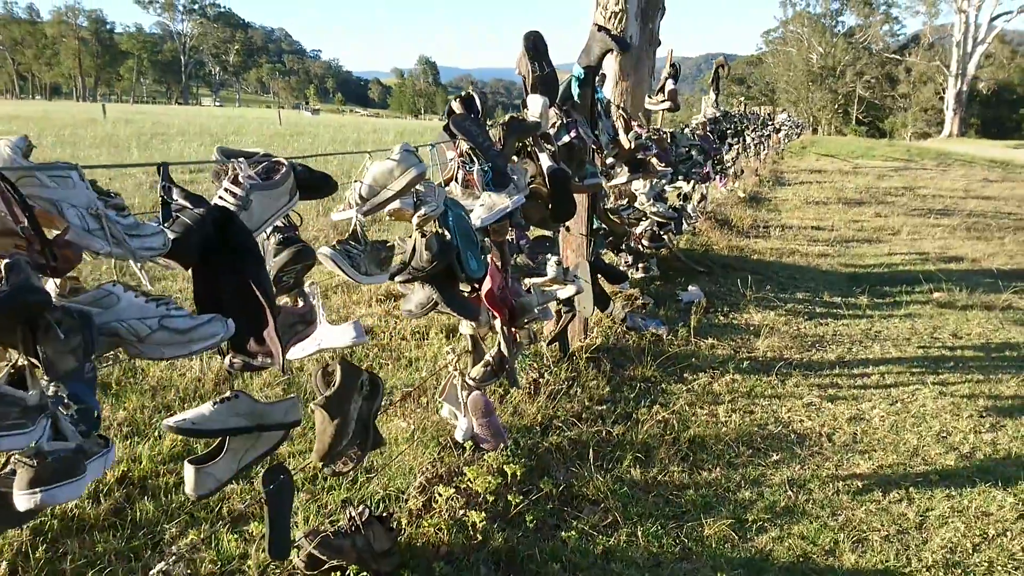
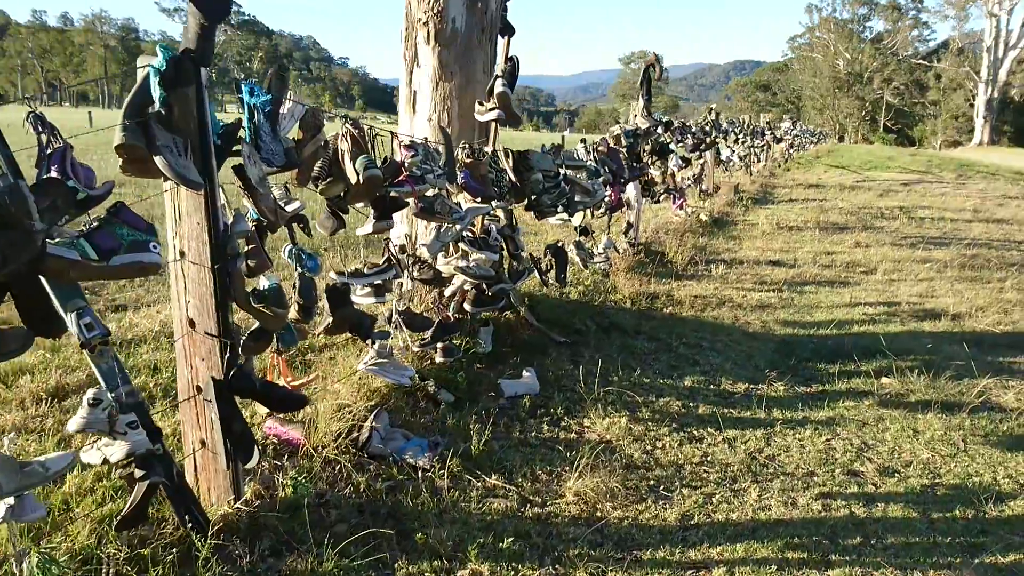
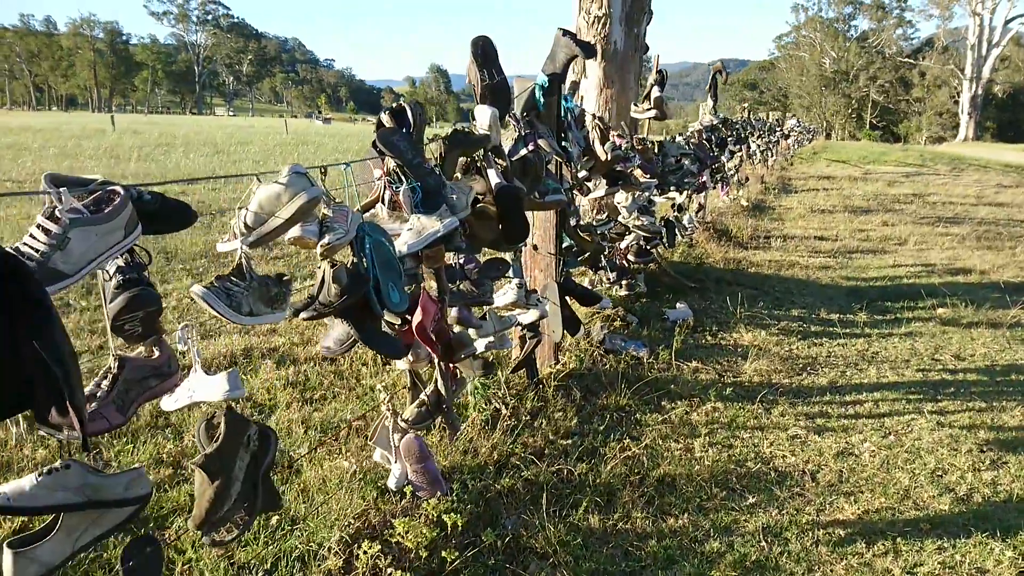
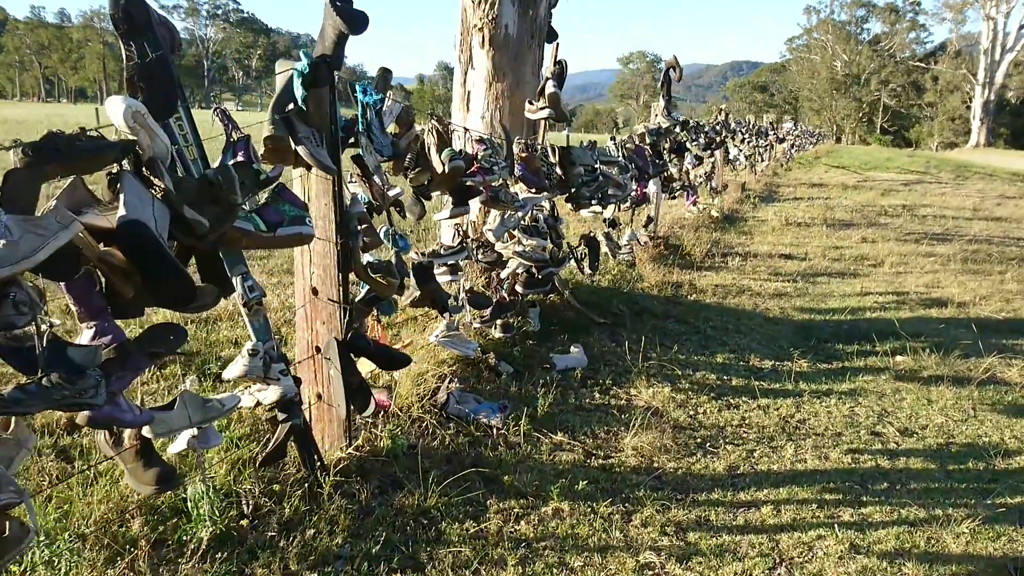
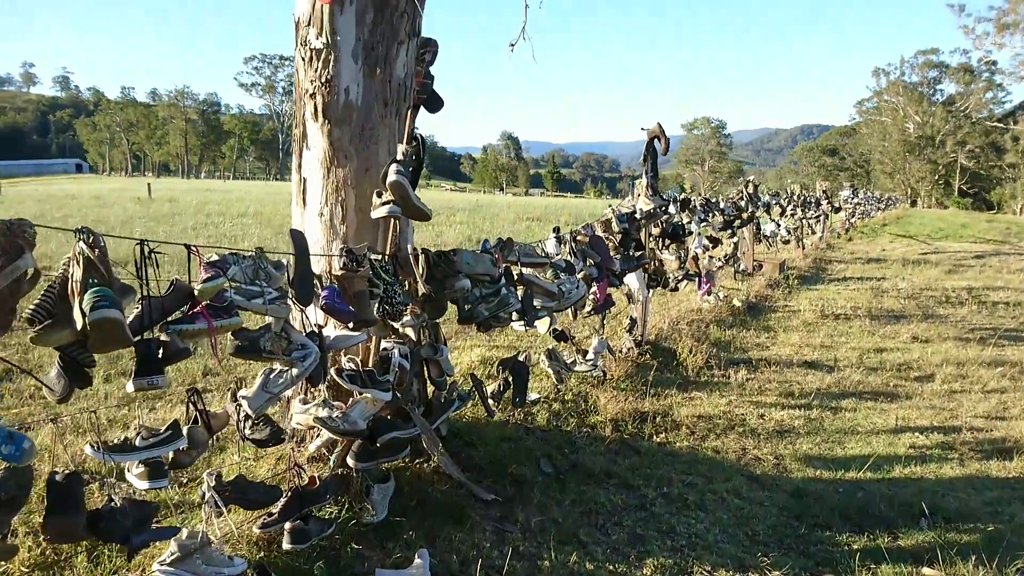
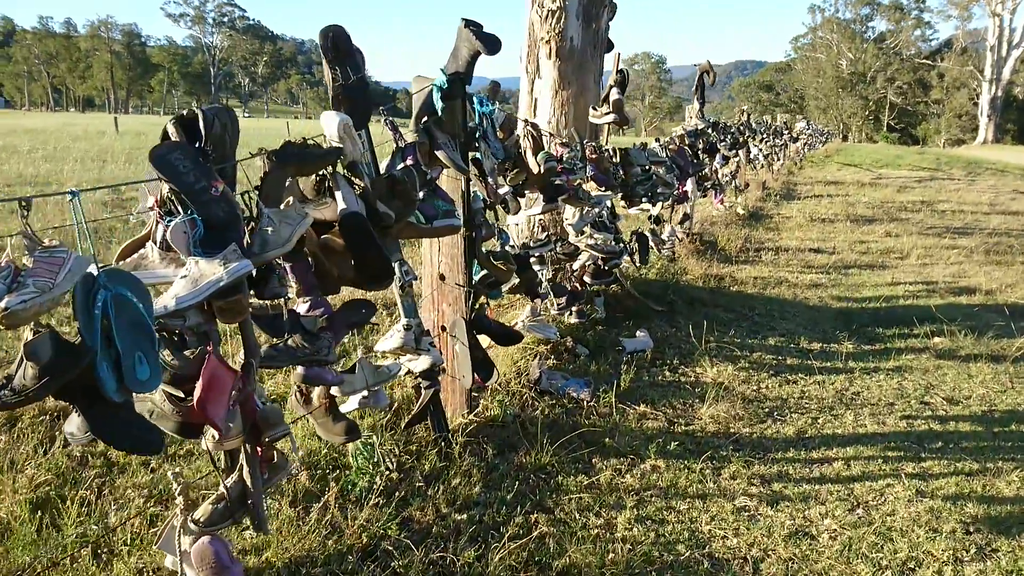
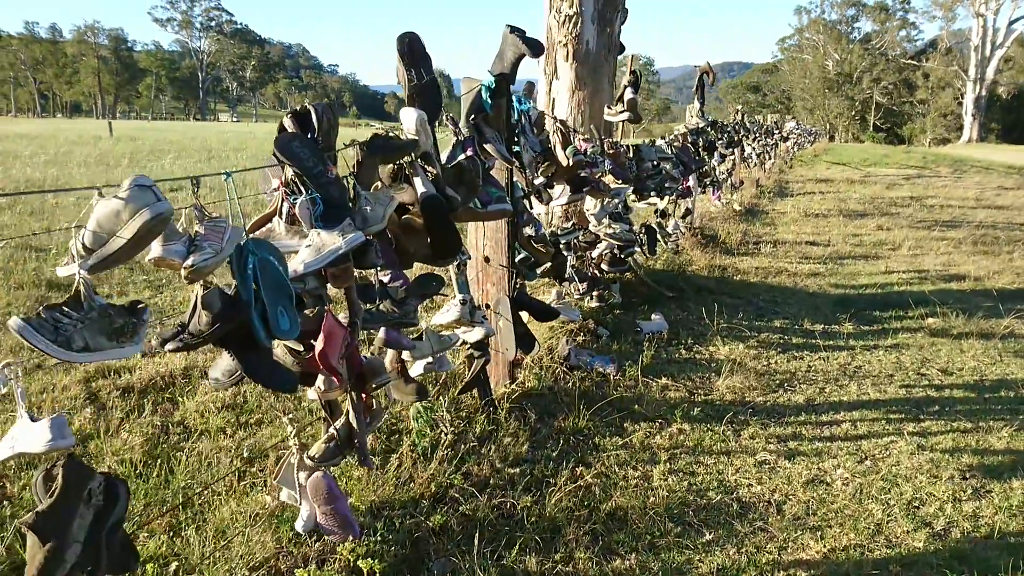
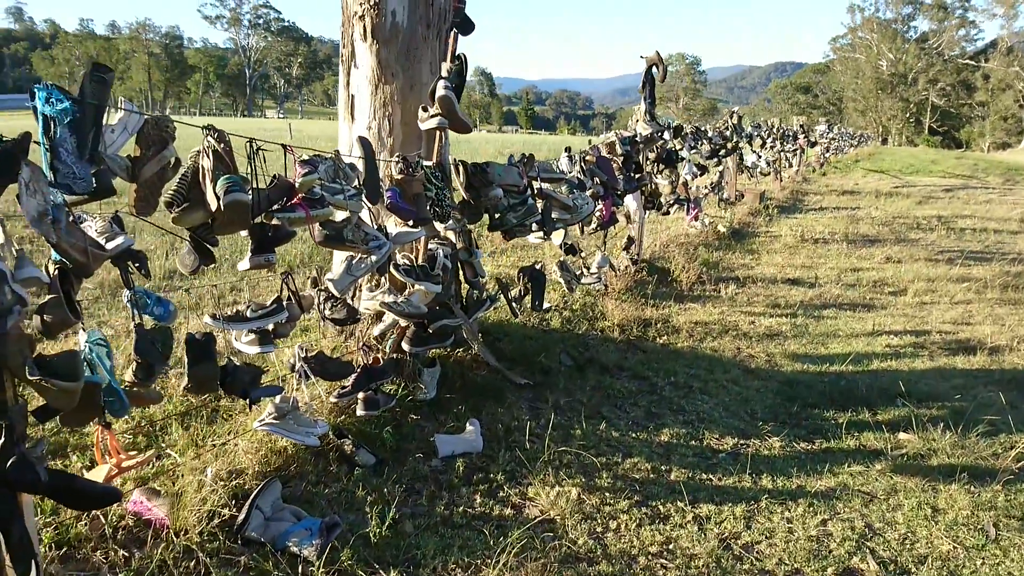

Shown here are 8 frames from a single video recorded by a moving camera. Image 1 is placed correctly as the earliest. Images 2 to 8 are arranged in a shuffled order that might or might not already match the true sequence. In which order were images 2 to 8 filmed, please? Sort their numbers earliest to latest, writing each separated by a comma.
3, 7, 6, 4, 2, 8, 5
